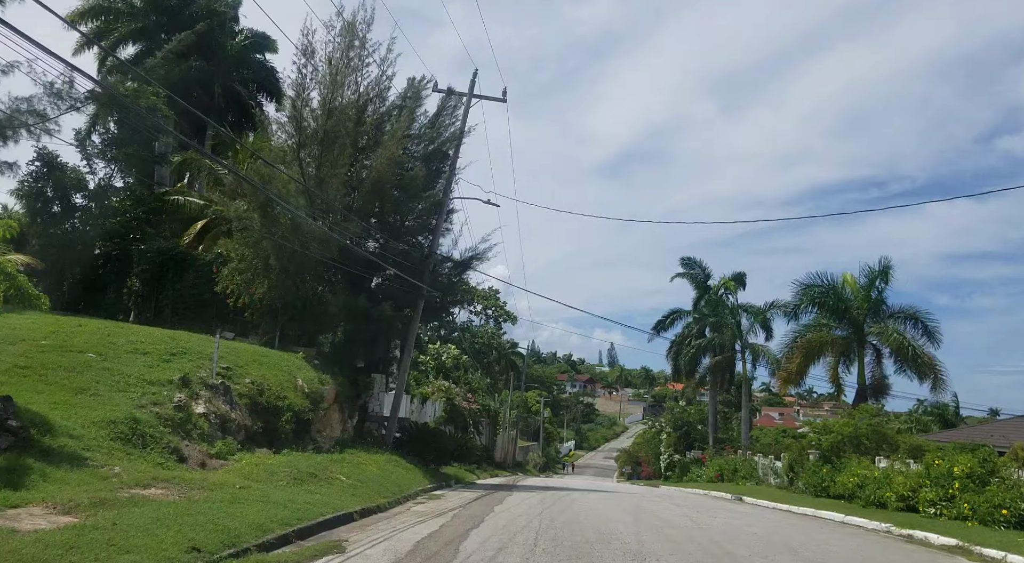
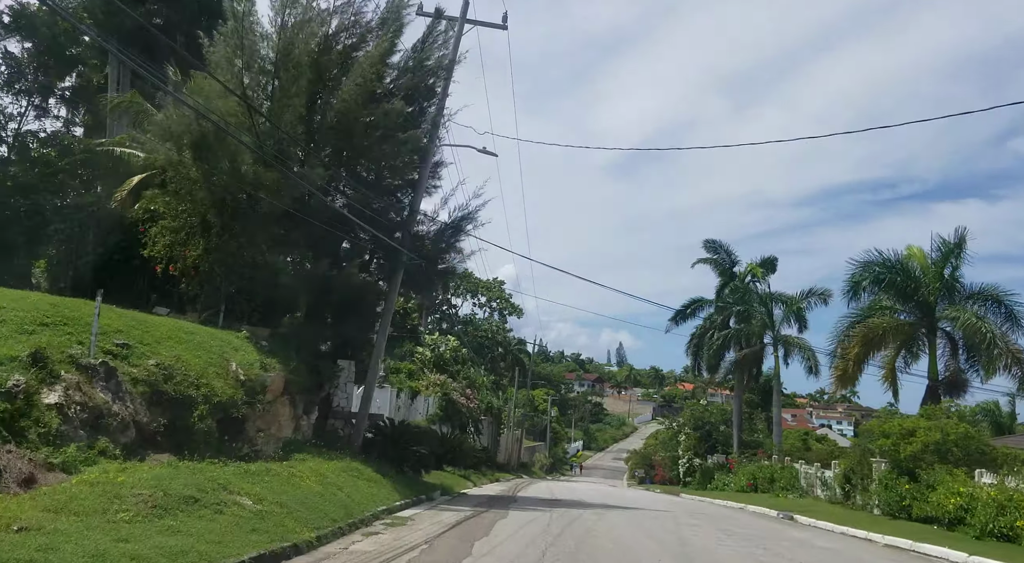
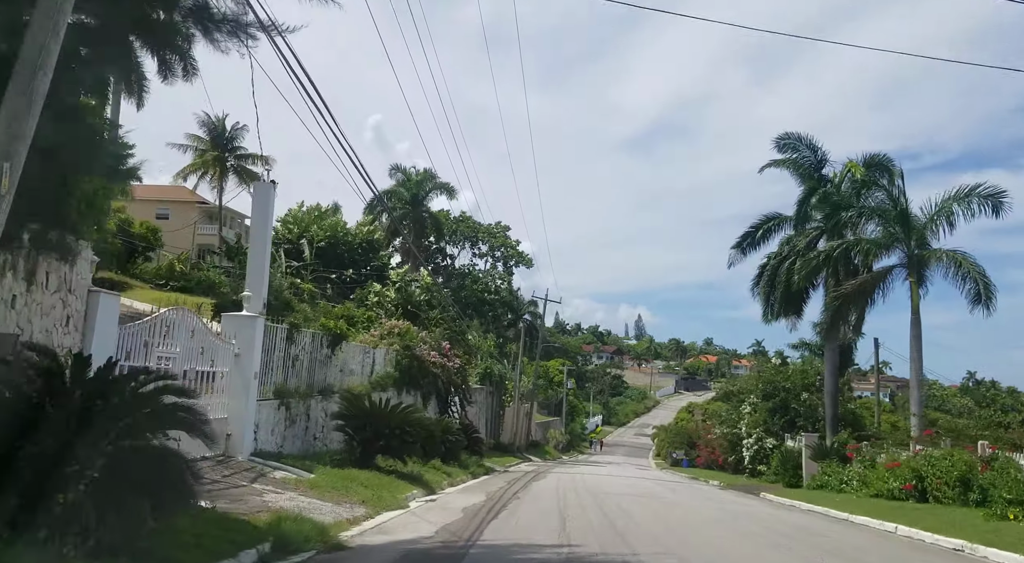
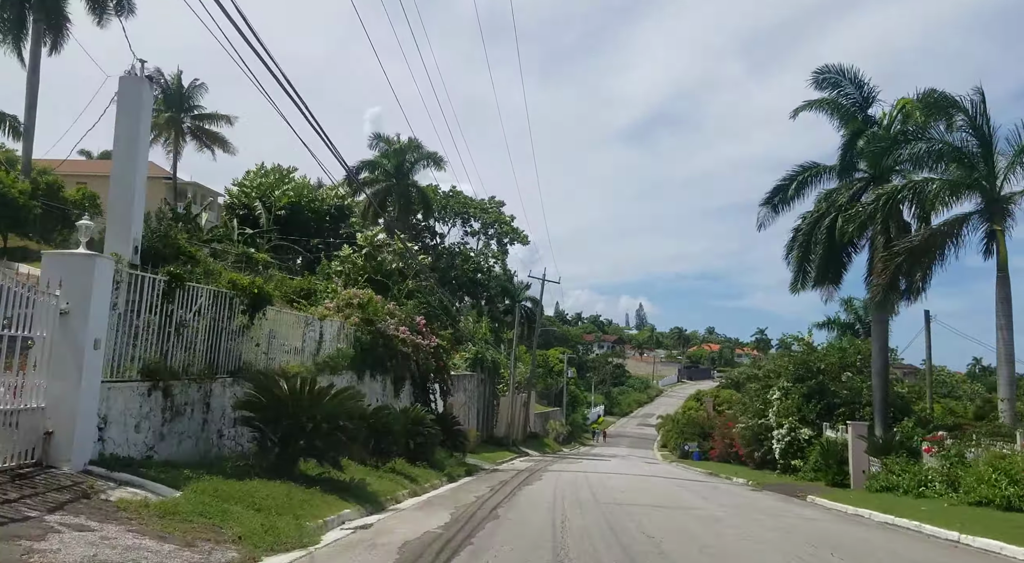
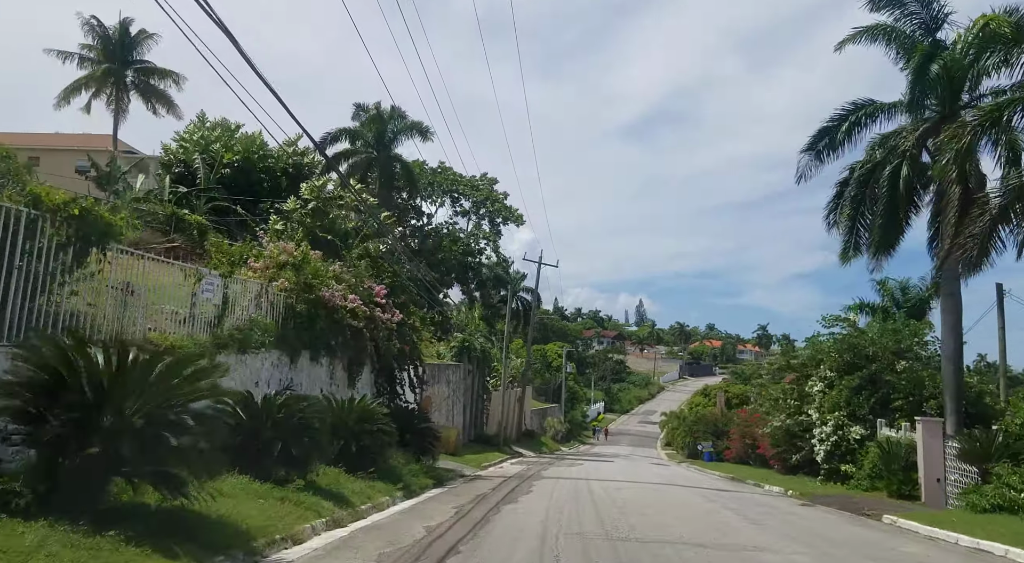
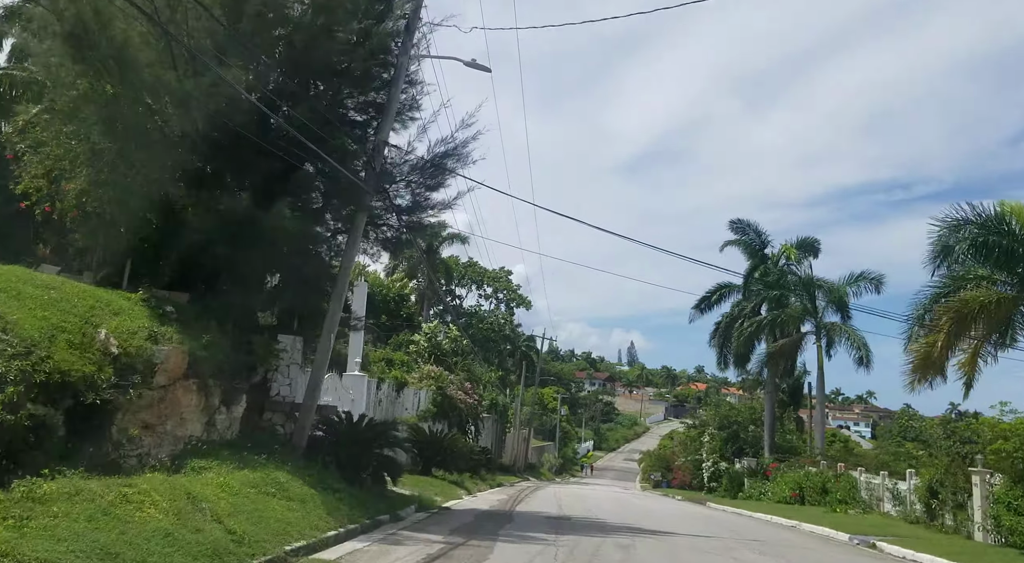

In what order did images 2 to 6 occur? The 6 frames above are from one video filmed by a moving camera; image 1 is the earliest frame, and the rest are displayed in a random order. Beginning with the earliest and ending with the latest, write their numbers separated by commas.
2, 6, 3, 4, 5
